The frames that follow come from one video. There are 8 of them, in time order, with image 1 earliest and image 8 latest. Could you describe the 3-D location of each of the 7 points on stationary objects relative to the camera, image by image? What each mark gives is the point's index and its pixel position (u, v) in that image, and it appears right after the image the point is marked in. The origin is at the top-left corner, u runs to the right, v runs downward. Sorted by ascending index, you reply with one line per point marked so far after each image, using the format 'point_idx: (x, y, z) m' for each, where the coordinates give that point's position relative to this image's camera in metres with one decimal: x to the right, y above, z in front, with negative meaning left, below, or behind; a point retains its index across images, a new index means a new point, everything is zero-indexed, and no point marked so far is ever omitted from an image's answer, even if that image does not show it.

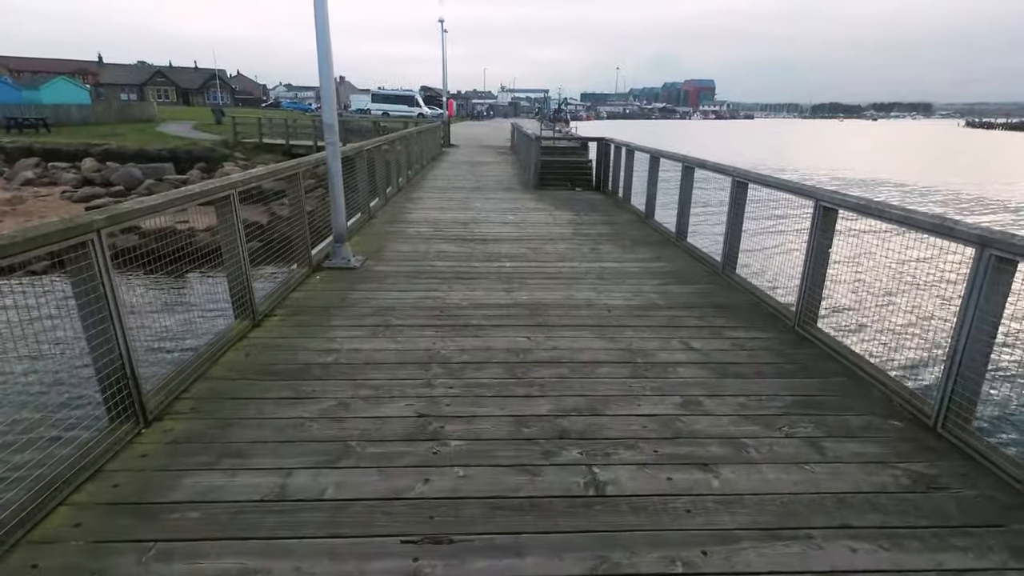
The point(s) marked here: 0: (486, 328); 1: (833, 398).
0: (-0.2, -0.3, +3.8) m
1: (+1.7, -0.6, +3.0) m
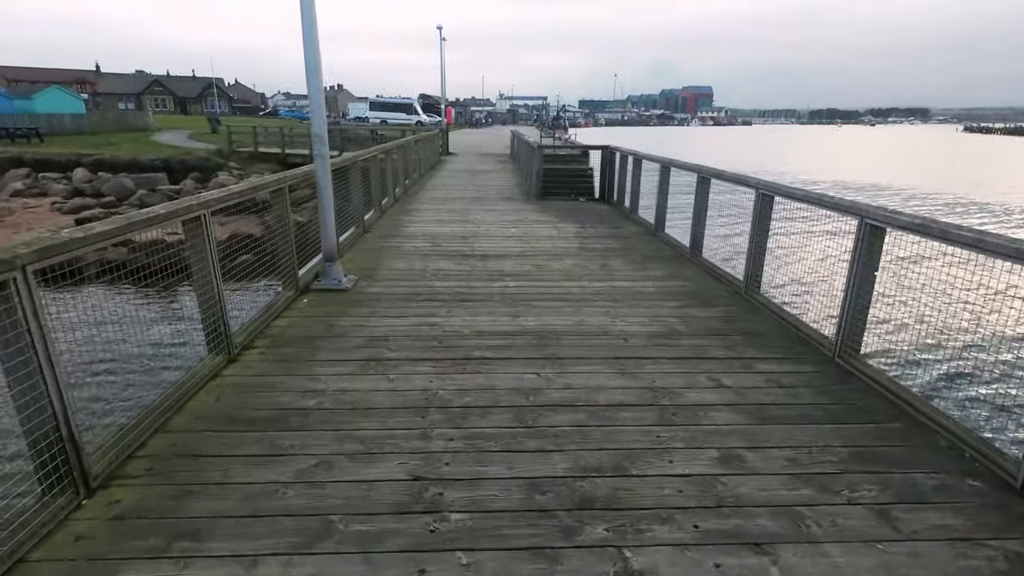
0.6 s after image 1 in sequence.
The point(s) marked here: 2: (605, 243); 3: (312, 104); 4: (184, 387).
0: (-0.1, -0.4, +3.4) m
1: (+1.7, -0.7, +2.6) m
2: (+1.1, +0.5, +6.6) m
3: (-1.6, +1.5, +4.5) m
4: (-1.7, -0.5, +2.9) m
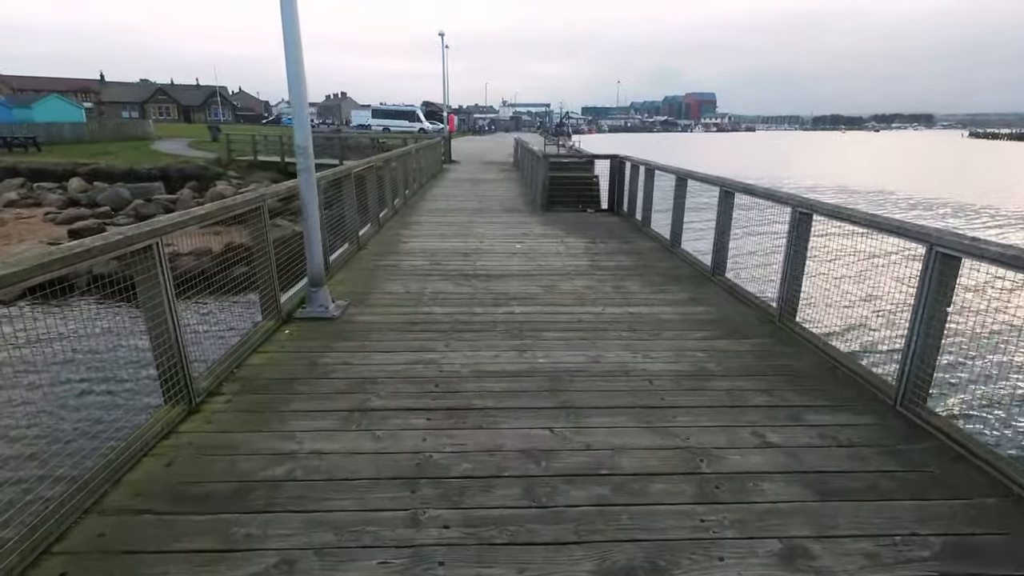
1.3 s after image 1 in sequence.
0: (-0.1, -0.6, +2.9) m
1: (+1.8, -0.9, +2.1) m
2: (+1.2, +0.3, +6.1) m
3: (-1.6, +1.2, +4.0) m
4: (-1.7, -0.7, +2.4) m
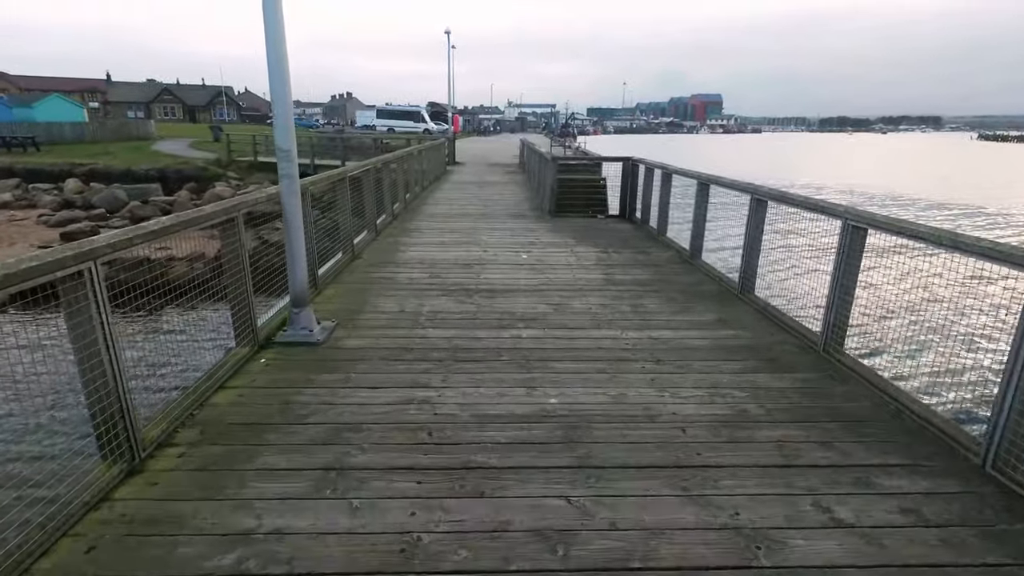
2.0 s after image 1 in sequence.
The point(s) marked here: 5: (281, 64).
0: (-0.1, -0.8, +2.4) m
1: (+1.8, -1.1, +1.6) m
2: (+1.2, +0.1, +5.6) m
3: (-1.5, +1.1, +3.5) m
4: (-1.6, -0.8, +2.0) m
5: (-1.5, +1.4, +3.6) m
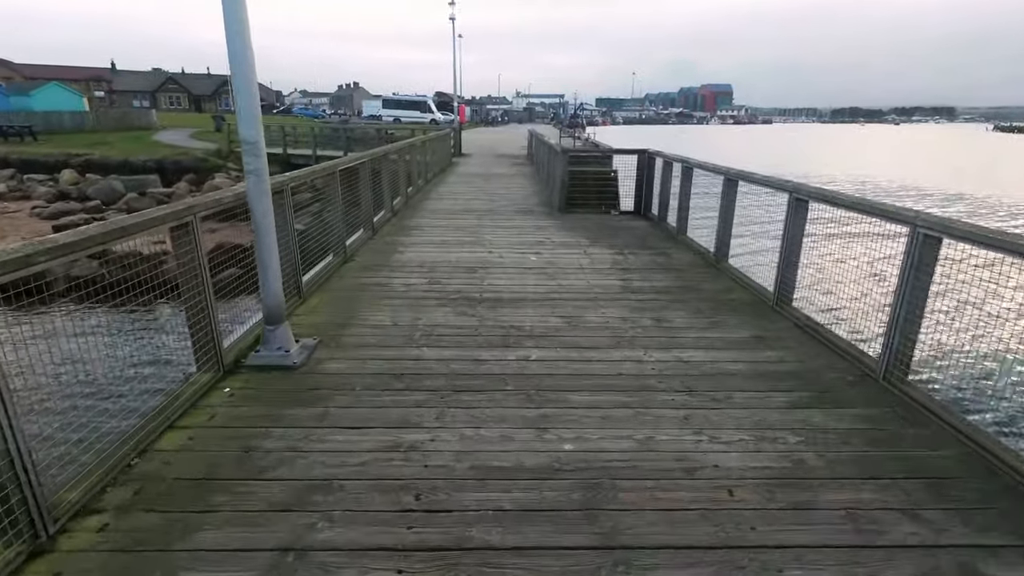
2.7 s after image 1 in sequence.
0: (0.0, -0.9, +1.9) m
1: (+1.8, -1.2, +1.0) m
2: (+1.3, +0.1, +5.1) m
3: (-1.5, +1.0, +3.0) m
4: (-1.6, -1.0, +1.5) m
5: (-1.4, +1.3, +3.1) m
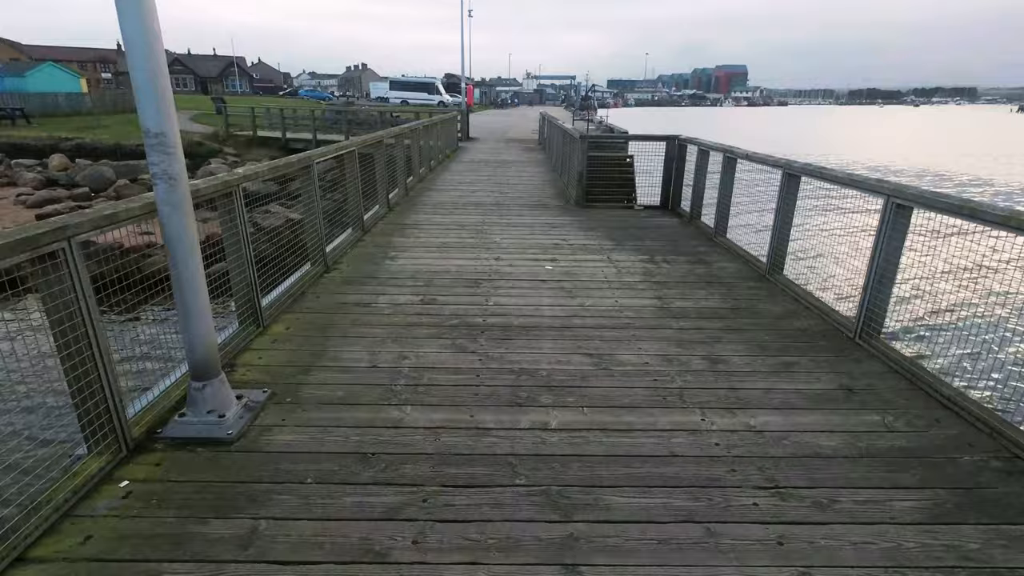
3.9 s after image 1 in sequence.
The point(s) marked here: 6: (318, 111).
0: (0.0, -1.1, +1.0) m
1: (+1.8, -1.5, +0.1) m
2: (+1.4, -0.1, +4.1) m
3: (-1.4, +0.8, +2.1) m
4: (-1.6, -1.2, +0.6) m
5: (-1.4, +1.1, +2.2) m
6: (-6.5, +5.9, +19.0) m
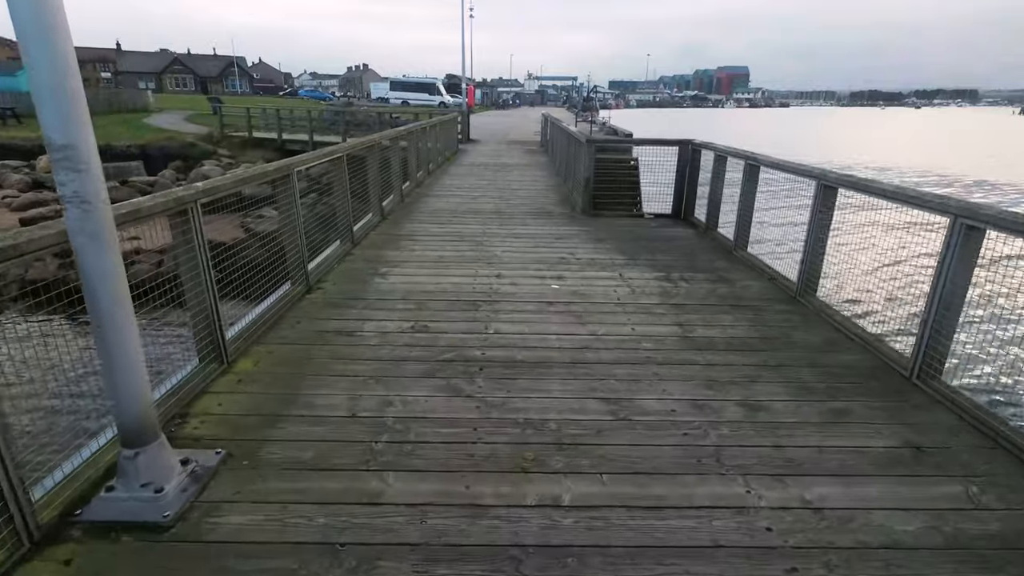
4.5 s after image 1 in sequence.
0: (0.0, -1.3, +0.5) m
1: (+1.8, -1.6, -0.3) m
2: (+1.4, -0.2, +3.7) m
3: (-1.4, +0.7, +1.6) m
4: (-1.6, -1.4, +0.1) m
5: (-1.4, +0.9, +1.7) m
6: (-6.5, +5.8, +18.5) m
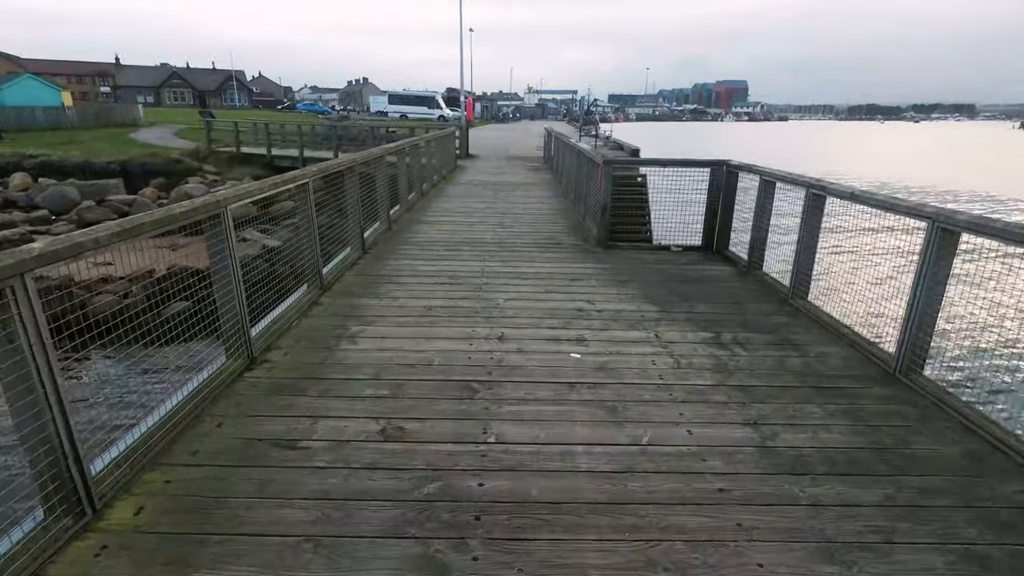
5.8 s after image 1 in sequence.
0: (0.0, -1.6, -0.5) m
1: (+1.9, -2.0, -1.4) m
2: (+1.4, -0.7, +2.6) m
3: (-1.3, +0.3, +0.6) m
4: (-1.5, -1.7, -0.9) m
5: (-1.3, +0.6, +0.7) m
6: (-6.4, +5.0, +17.6) m
